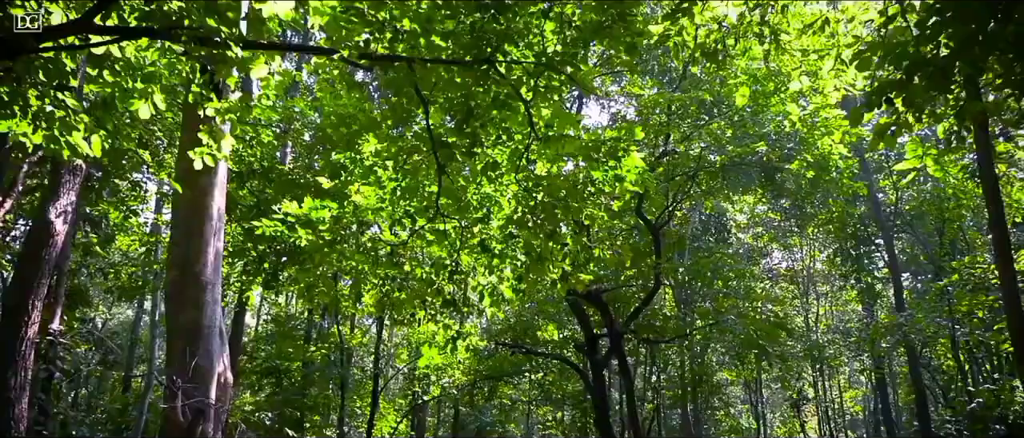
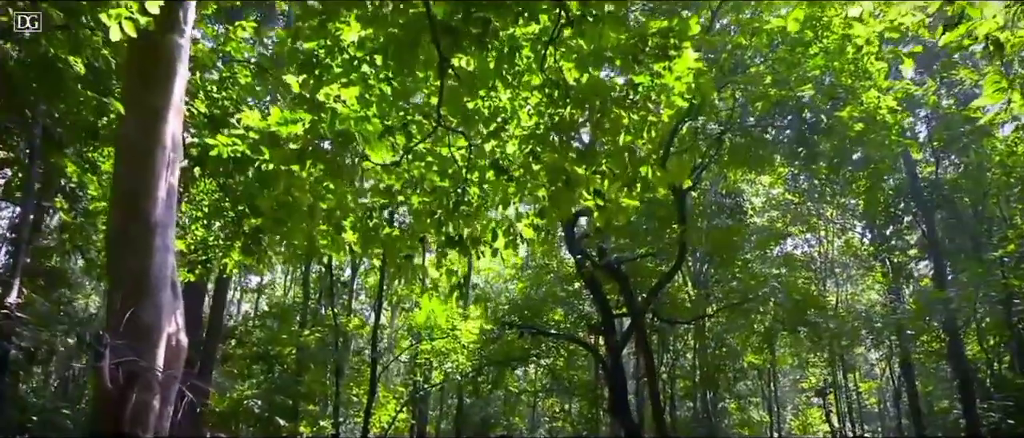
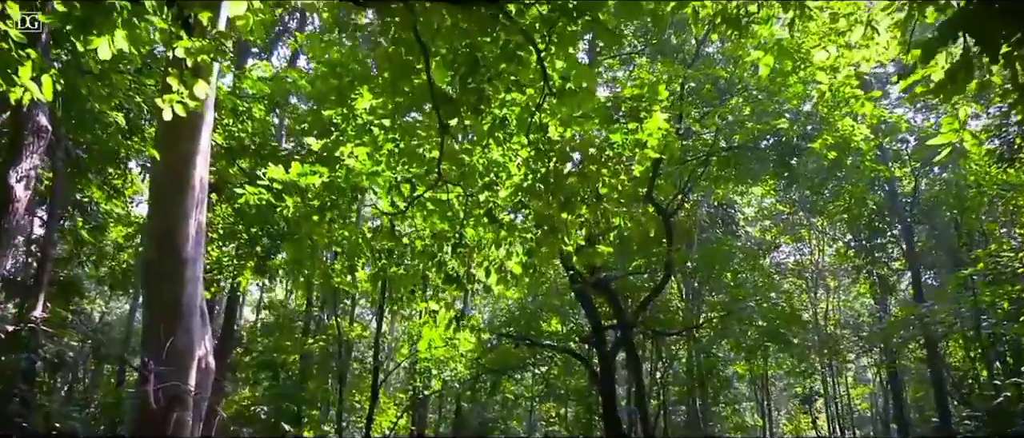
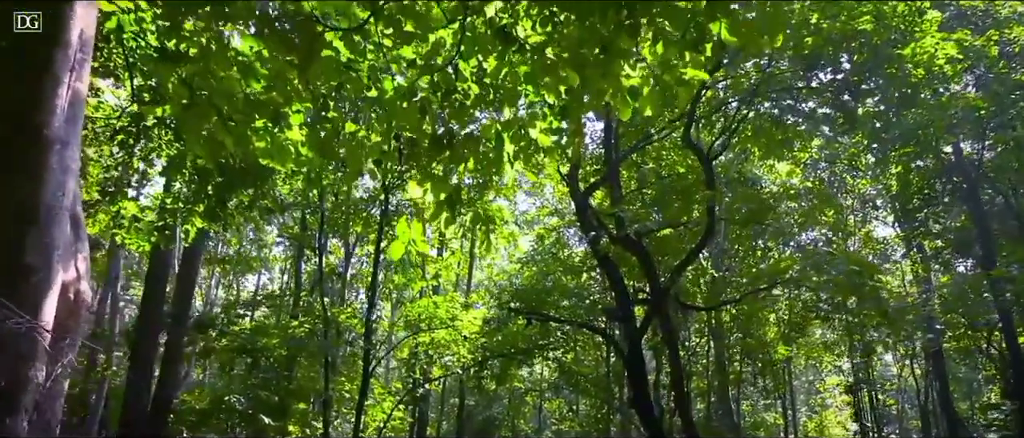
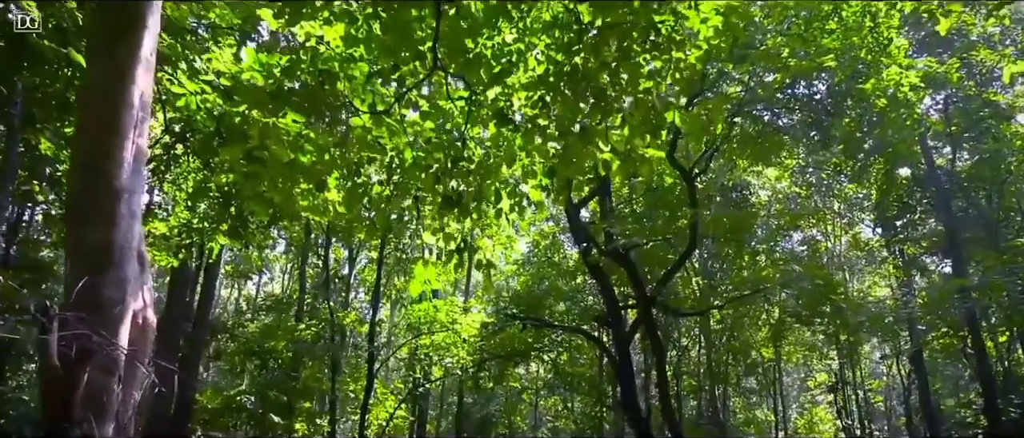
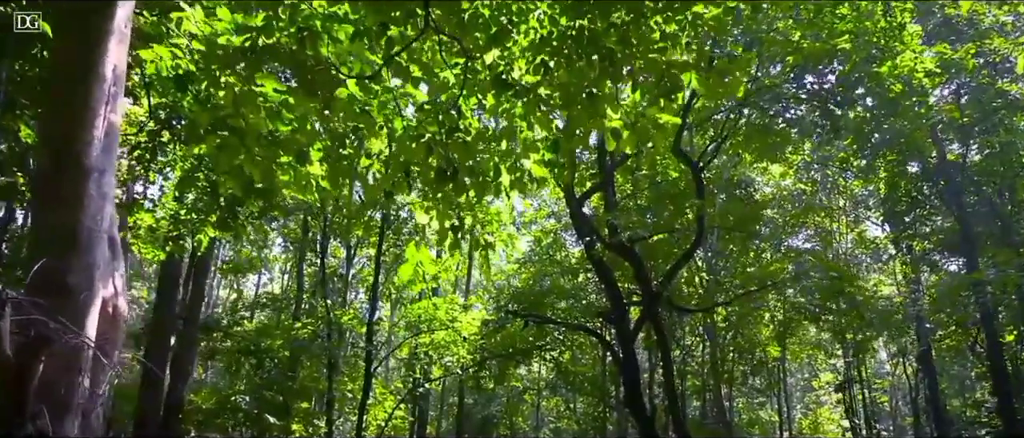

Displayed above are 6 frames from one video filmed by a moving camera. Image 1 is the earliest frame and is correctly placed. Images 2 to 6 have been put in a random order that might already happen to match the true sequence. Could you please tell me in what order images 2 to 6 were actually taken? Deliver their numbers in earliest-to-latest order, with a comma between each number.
3, 2, 5, 6, 4
